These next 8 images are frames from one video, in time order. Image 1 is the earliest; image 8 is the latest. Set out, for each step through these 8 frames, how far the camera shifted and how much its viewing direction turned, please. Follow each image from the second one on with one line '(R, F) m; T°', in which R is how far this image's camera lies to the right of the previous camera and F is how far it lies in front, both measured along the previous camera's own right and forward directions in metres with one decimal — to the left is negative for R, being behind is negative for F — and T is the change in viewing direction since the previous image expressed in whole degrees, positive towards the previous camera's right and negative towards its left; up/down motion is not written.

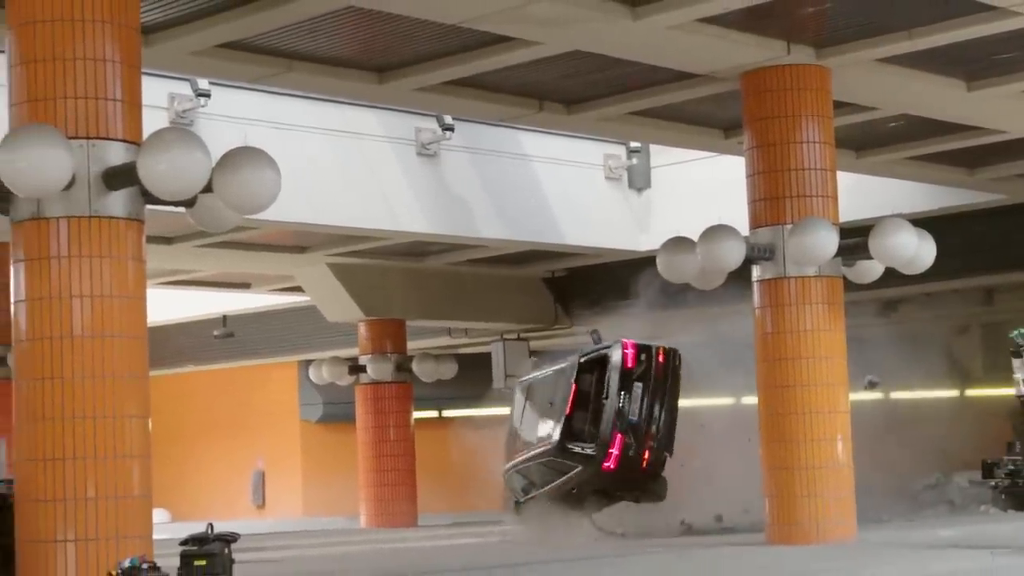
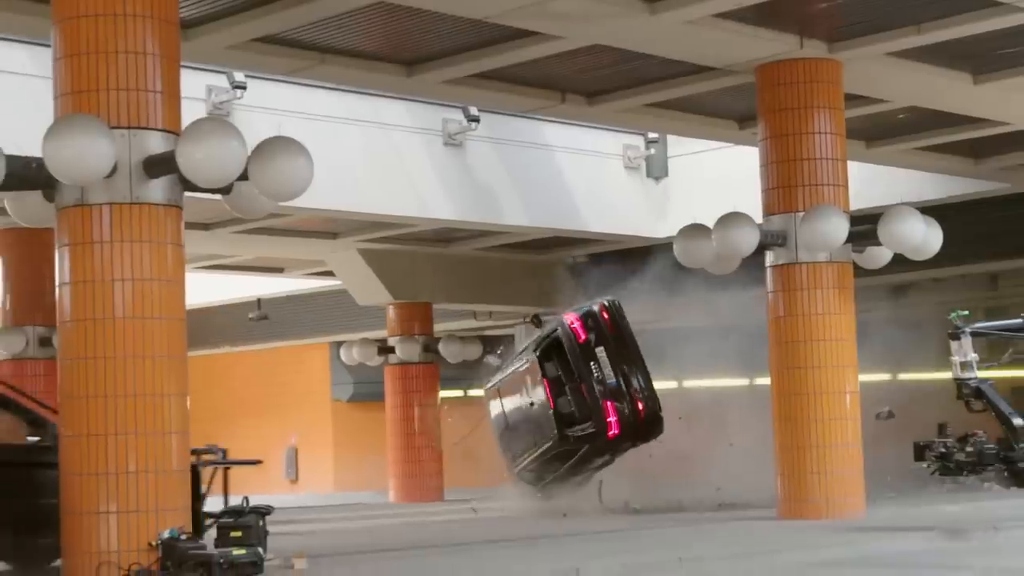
(+0.1, -0.6) m; -1°
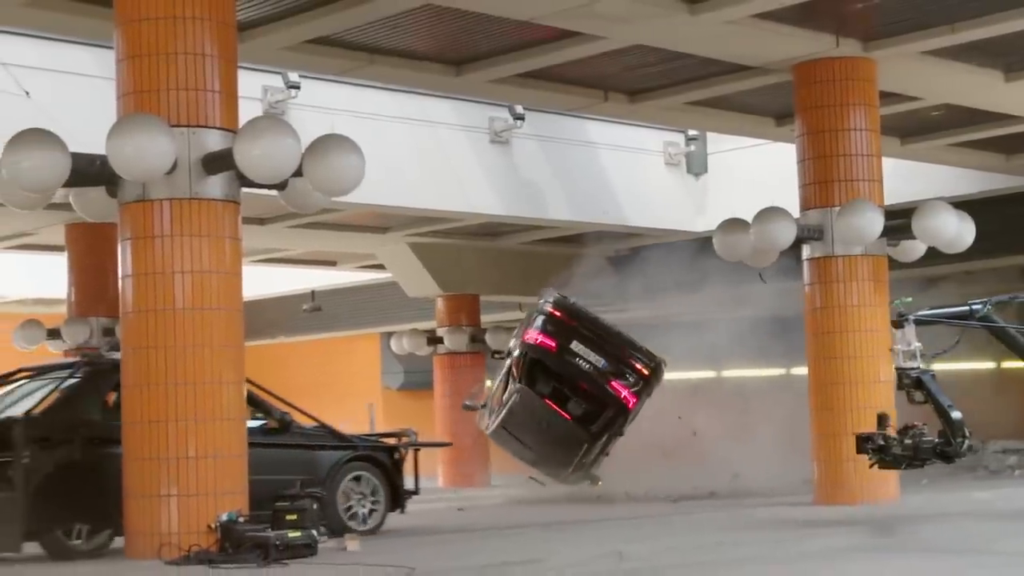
(0.0, -0.5) m; -2°
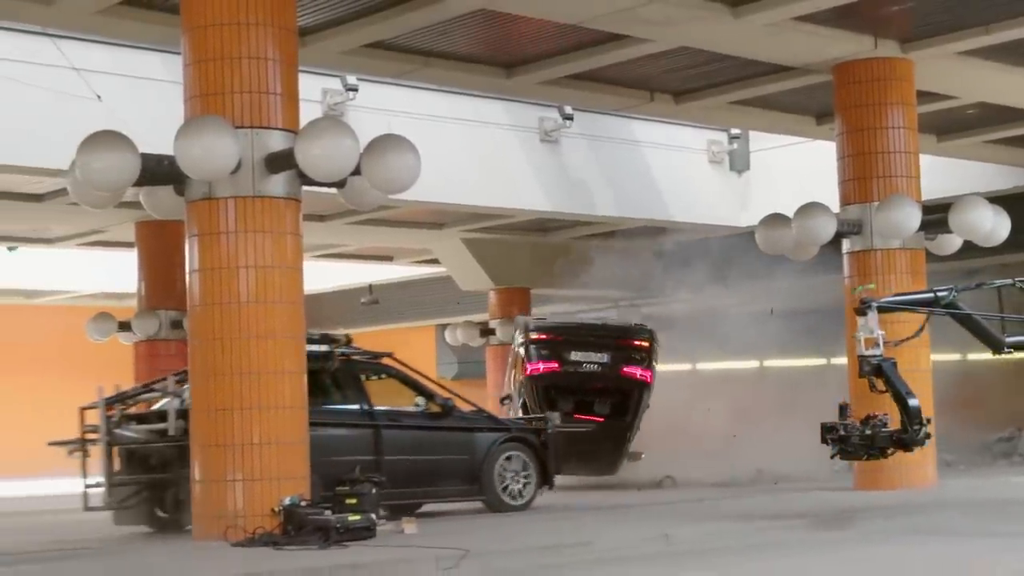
(0.0, -0.6) m; -2°
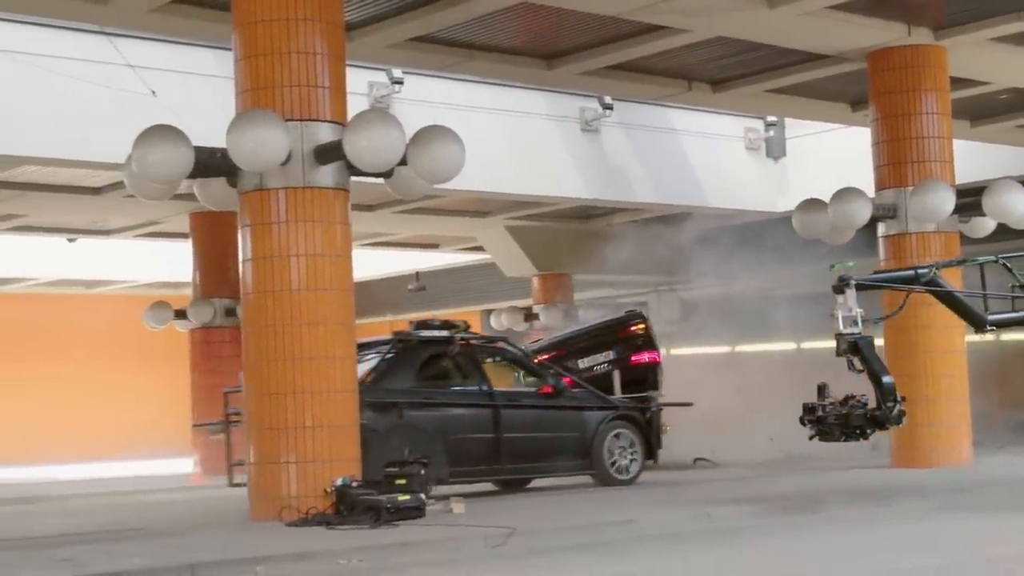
(0.0, -0.4) m; -2°
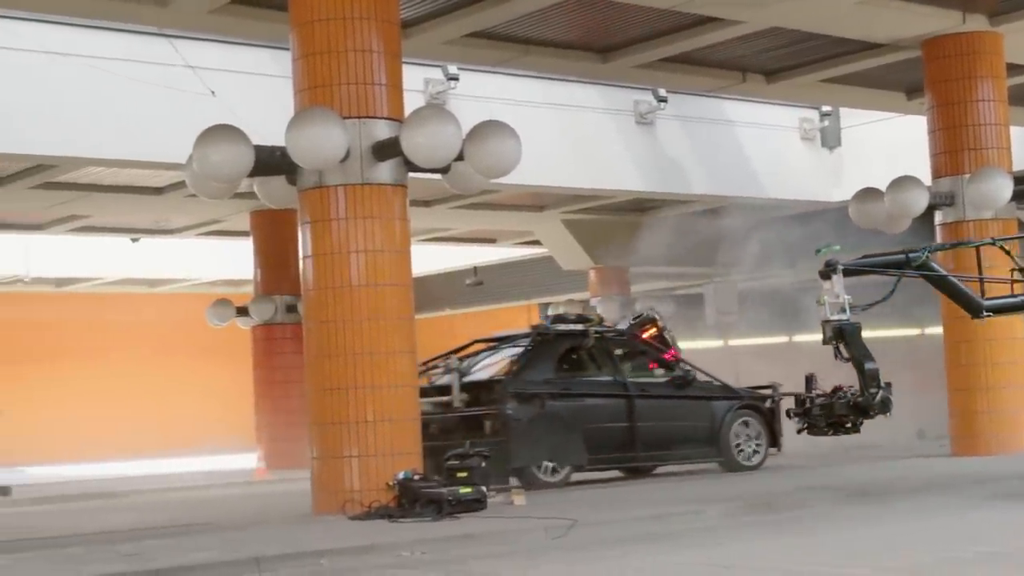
(0.0, -0.1) m; -2°
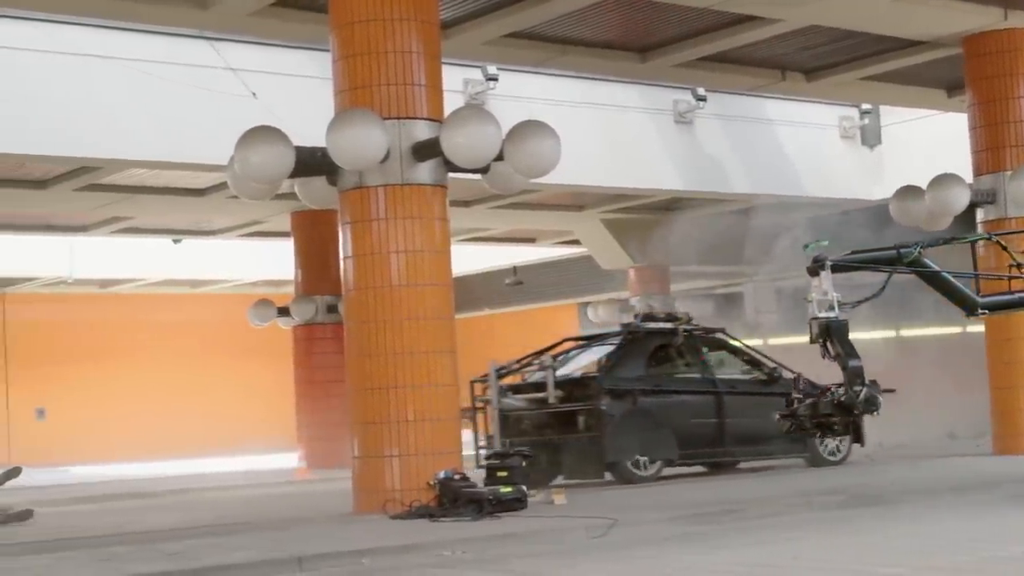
(0.0, 0.0) m; -1°
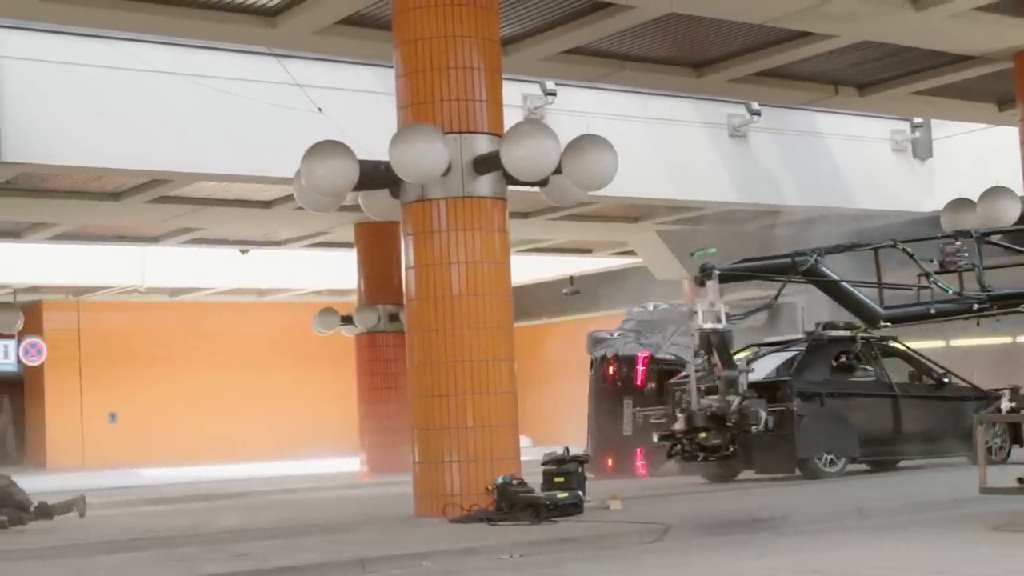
(0.0, -0.4) m; -2°
